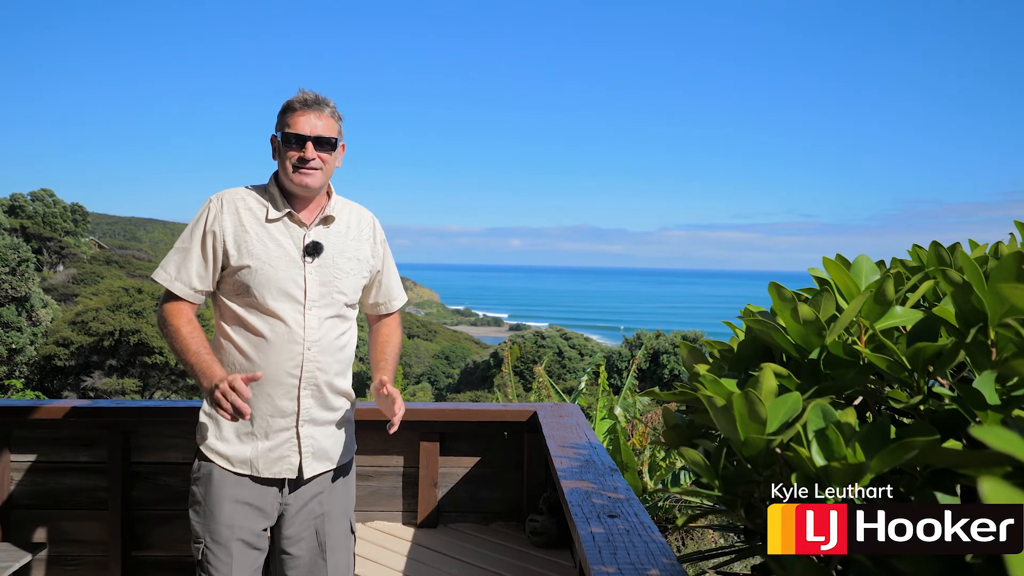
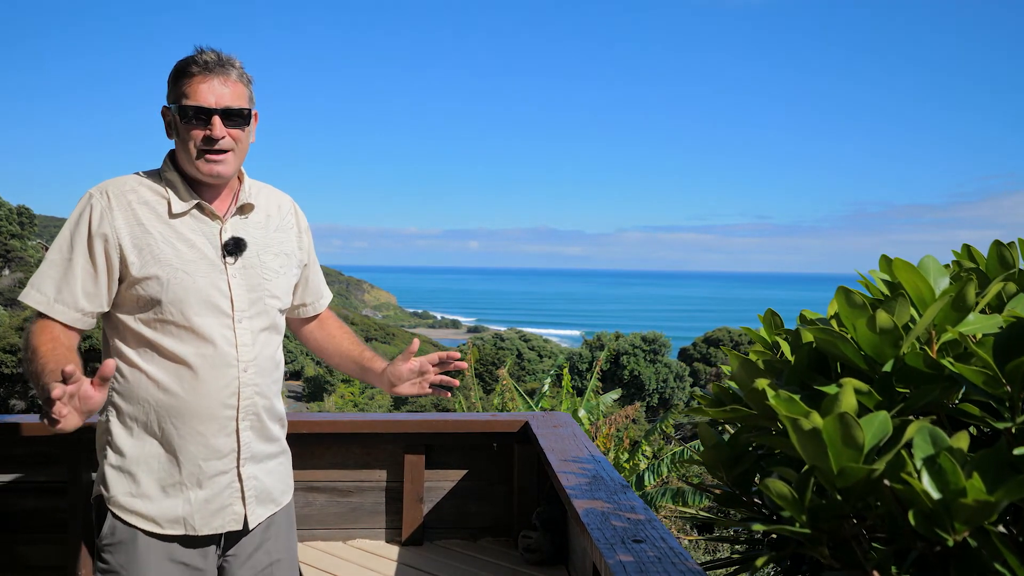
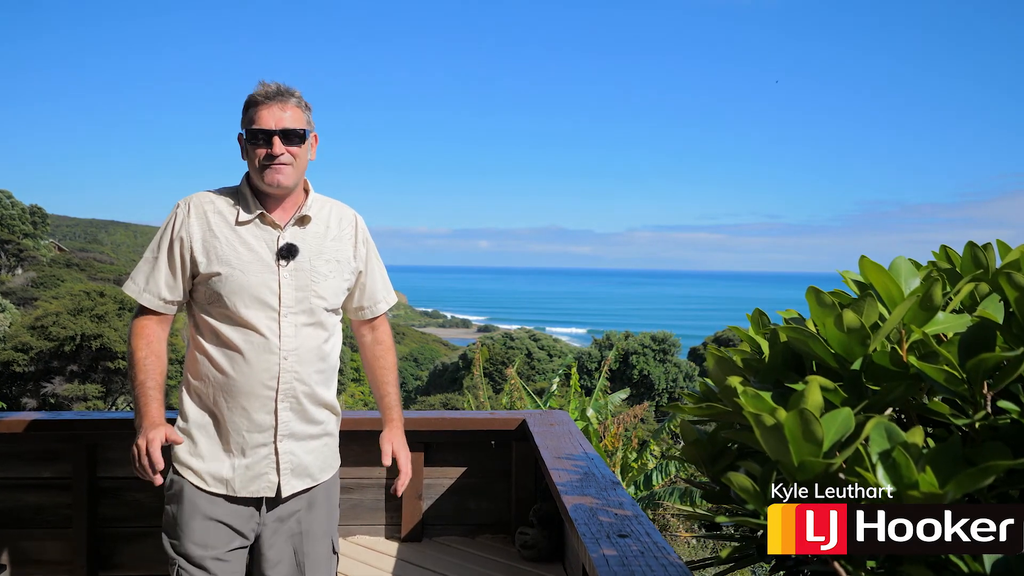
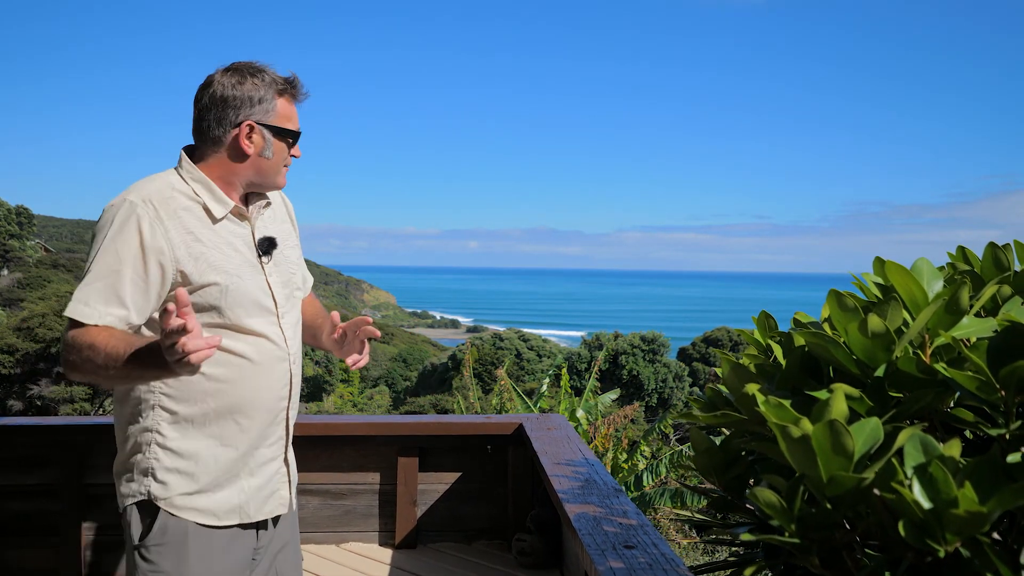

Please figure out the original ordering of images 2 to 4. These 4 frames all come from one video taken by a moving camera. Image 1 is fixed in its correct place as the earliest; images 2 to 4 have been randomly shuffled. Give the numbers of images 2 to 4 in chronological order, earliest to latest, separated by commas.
3, 2, 4
